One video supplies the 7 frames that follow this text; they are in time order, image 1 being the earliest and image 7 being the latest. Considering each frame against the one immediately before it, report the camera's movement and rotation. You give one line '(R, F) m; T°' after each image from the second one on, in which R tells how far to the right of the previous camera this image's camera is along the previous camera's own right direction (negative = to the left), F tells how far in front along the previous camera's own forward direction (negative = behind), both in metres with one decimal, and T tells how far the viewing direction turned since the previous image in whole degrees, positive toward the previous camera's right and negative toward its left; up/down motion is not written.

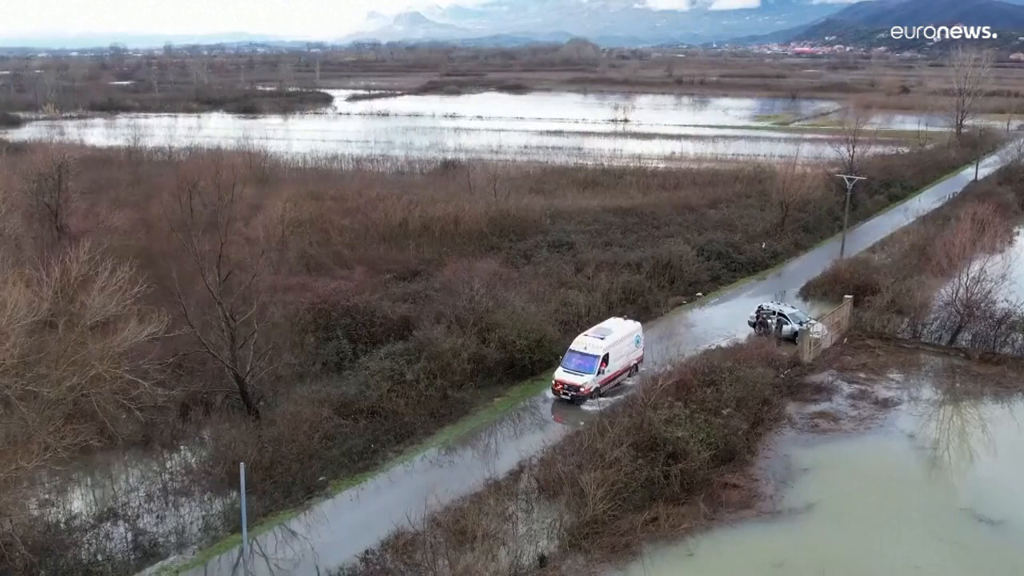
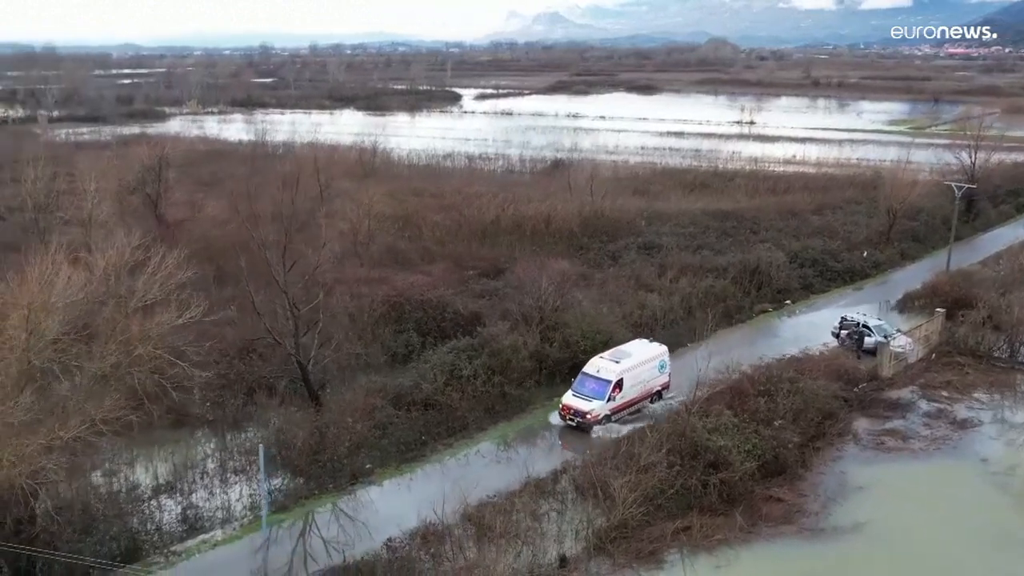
(+1.9, +0.1) m; -8°
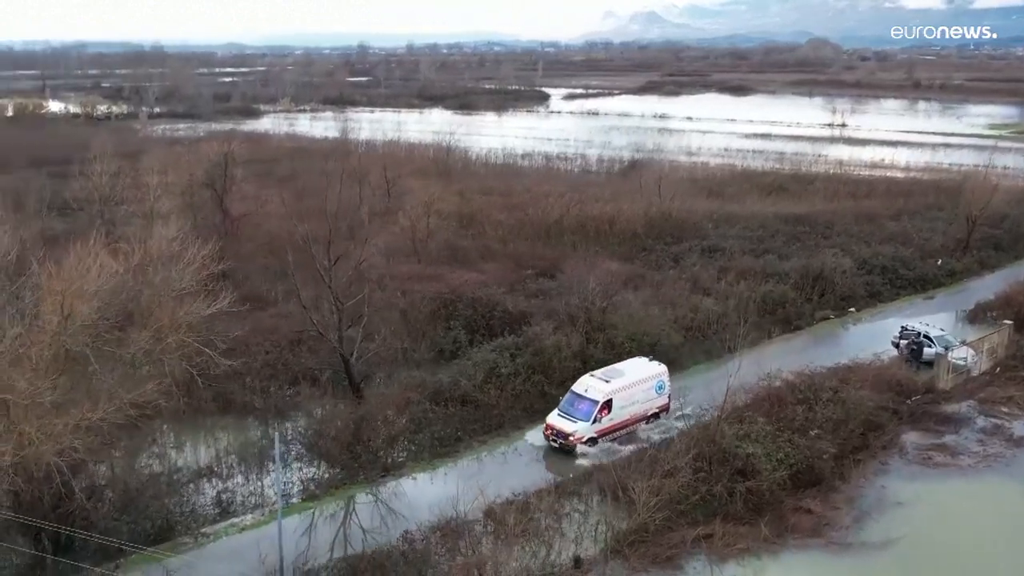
(+1.3, 0.0) m; -6°
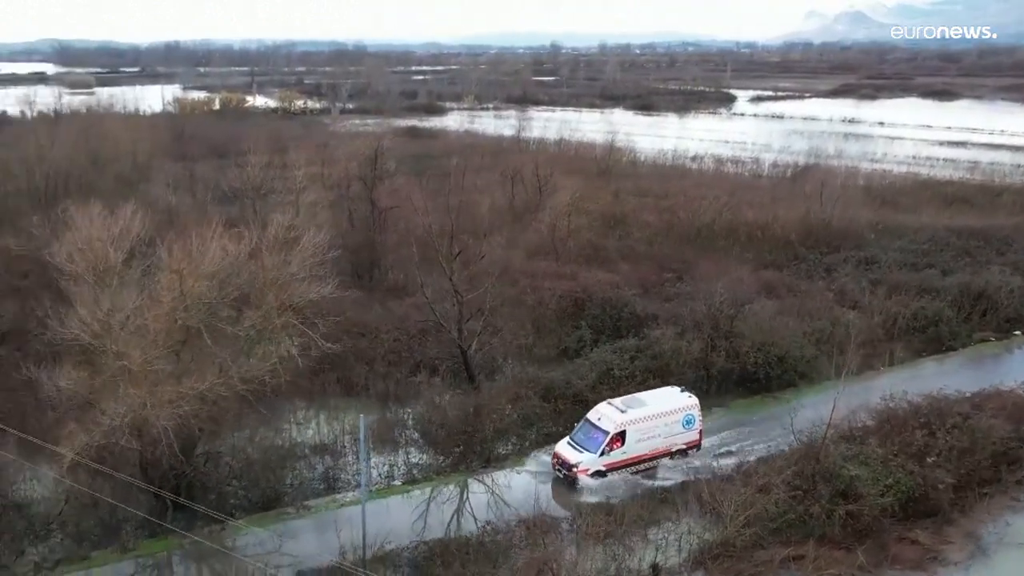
(+1.8, +0.1) m; -11°
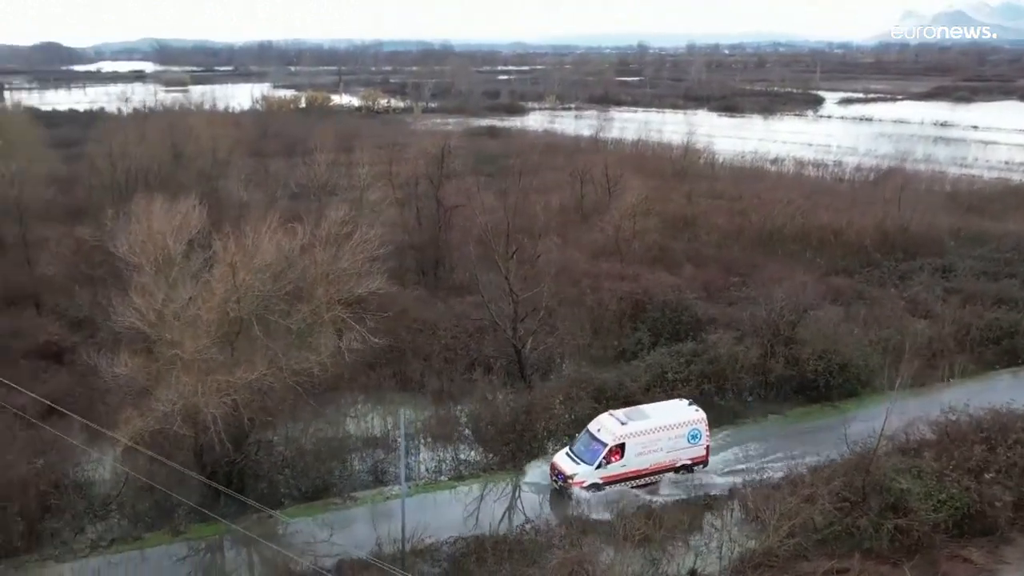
(+0.7, 0.0) m; -5°
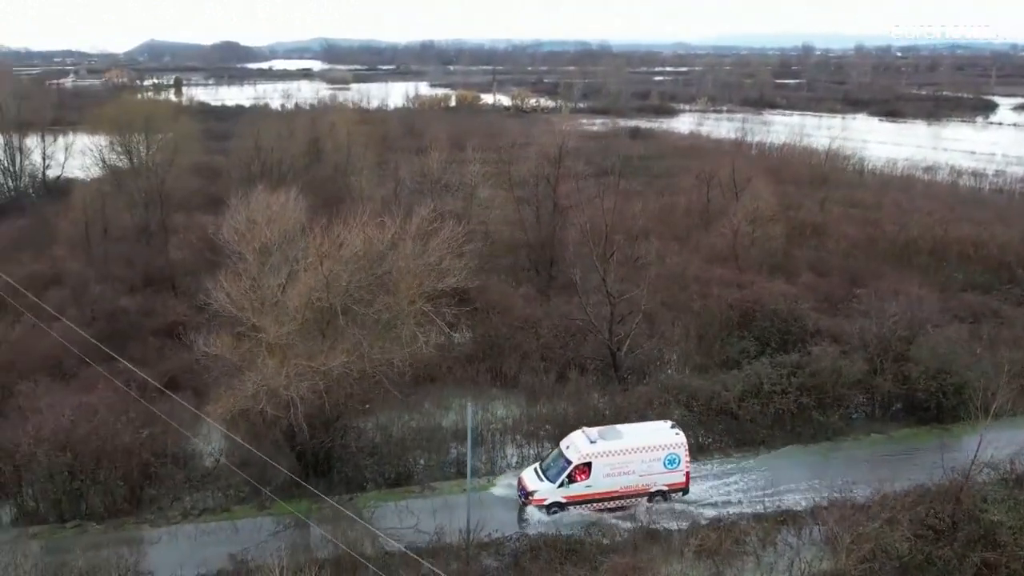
(+1.5, 0.0) m; -9°
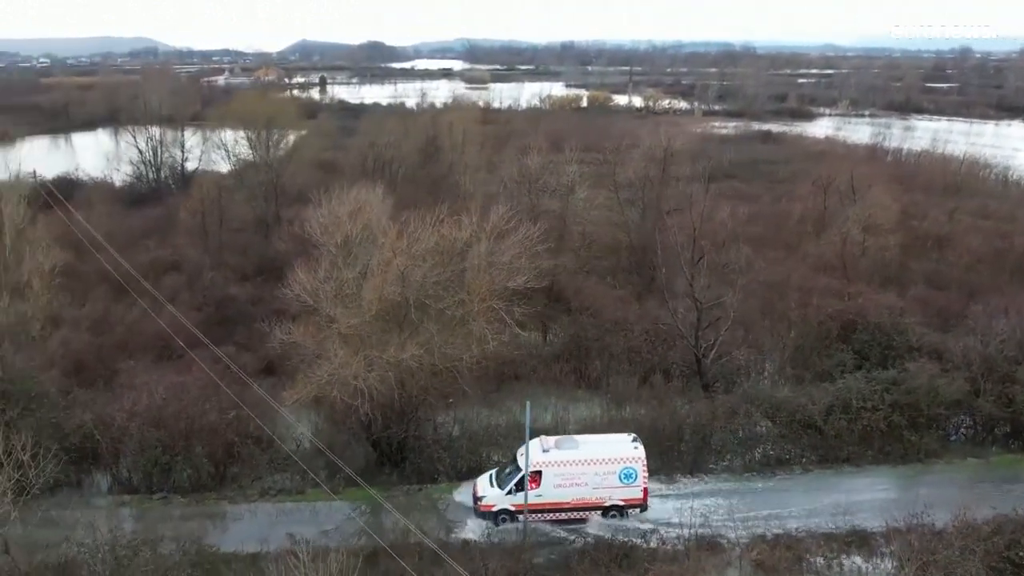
(+1.4, 0.0) m; -8°
